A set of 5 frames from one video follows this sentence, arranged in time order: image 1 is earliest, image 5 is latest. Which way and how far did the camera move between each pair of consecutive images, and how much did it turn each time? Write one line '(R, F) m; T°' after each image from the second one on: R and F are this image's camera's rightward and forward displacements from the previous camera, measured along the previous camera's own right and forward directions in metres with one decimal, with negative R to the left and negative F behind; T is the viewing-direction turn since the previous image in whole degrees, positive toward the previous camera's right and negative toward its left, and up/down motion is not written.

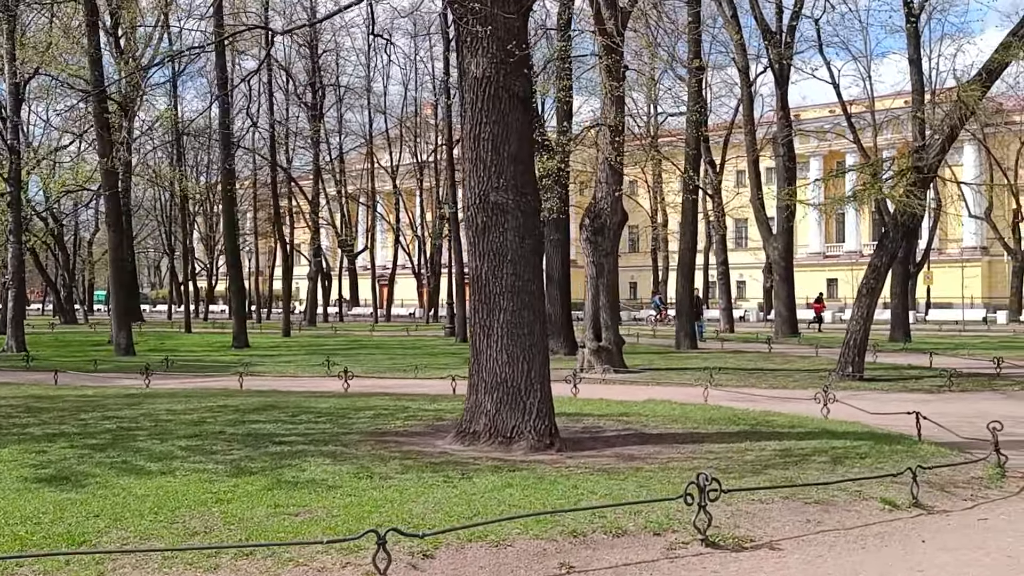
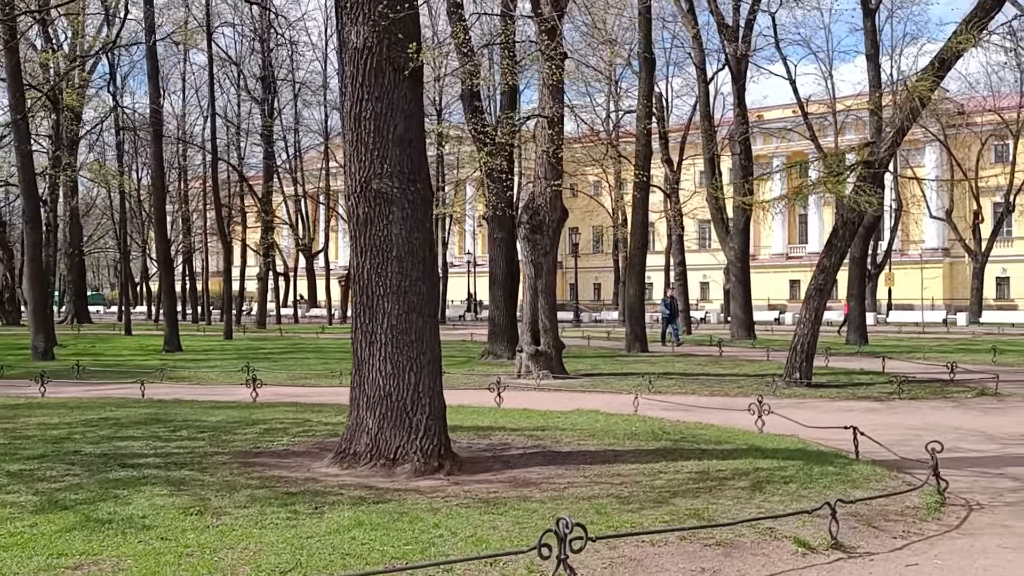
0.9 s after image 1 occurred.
(+0.7, +1.0) m; +2°
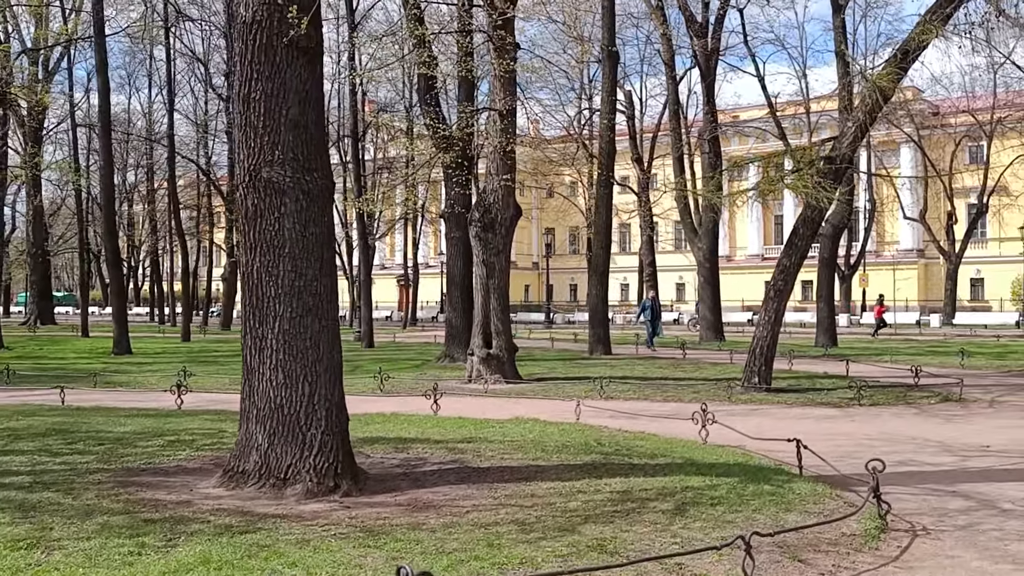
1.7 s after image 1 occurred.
(+0.5, +0.7) m; +1°
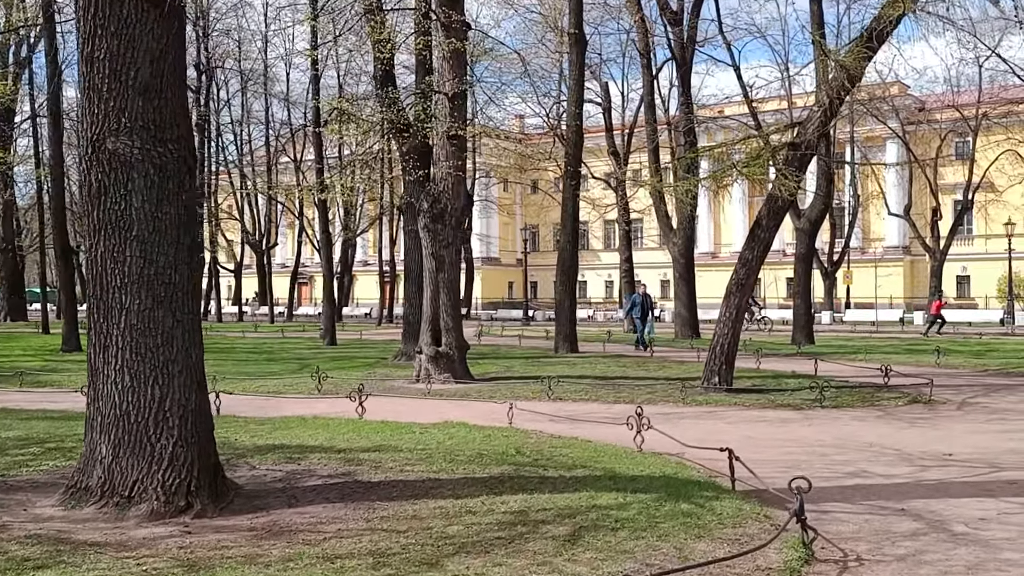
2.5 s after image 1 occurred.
(+0.7, +0.9) m; +1°
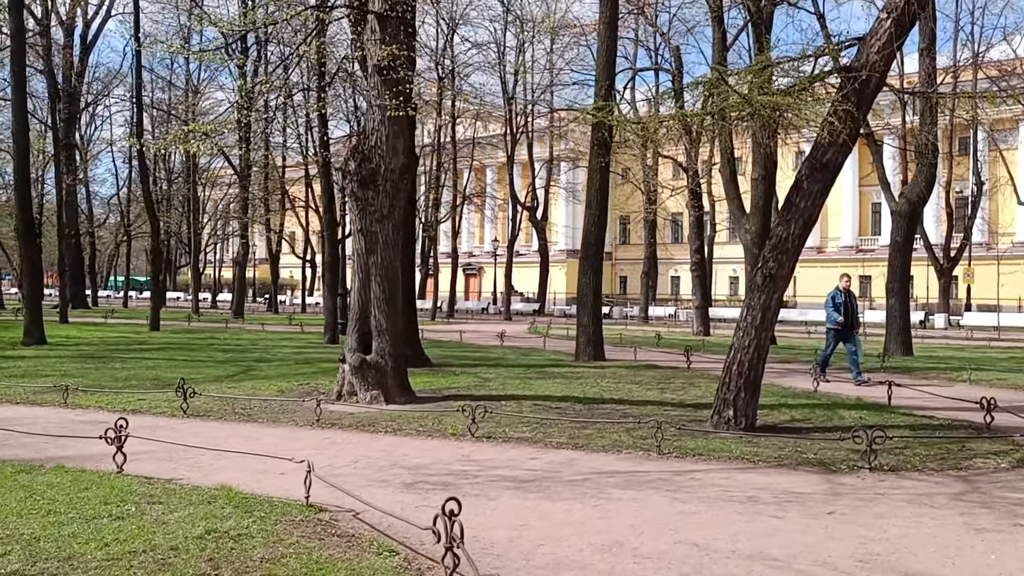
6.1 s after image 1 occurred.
(+1.9, +4.2) m; -7°
